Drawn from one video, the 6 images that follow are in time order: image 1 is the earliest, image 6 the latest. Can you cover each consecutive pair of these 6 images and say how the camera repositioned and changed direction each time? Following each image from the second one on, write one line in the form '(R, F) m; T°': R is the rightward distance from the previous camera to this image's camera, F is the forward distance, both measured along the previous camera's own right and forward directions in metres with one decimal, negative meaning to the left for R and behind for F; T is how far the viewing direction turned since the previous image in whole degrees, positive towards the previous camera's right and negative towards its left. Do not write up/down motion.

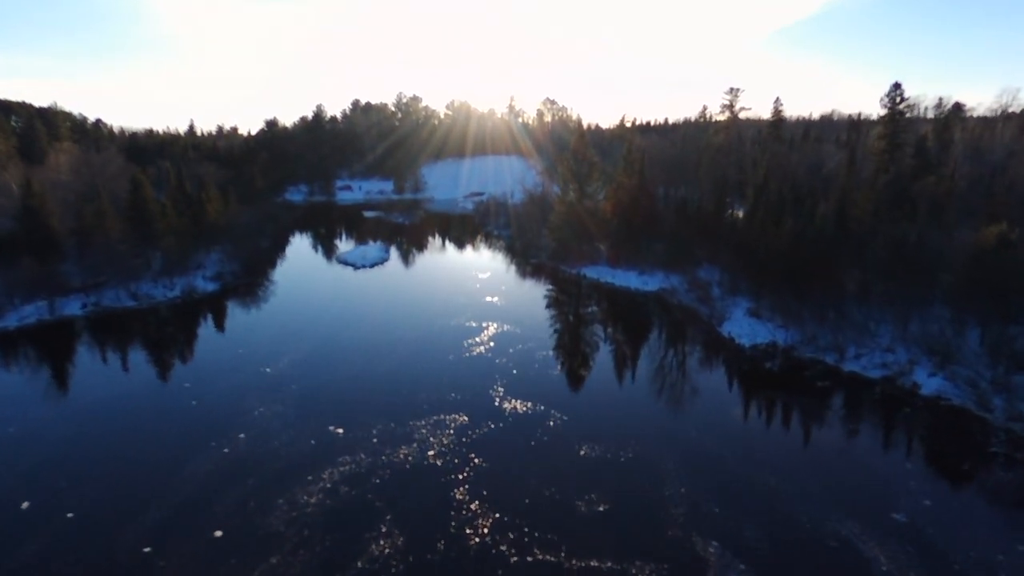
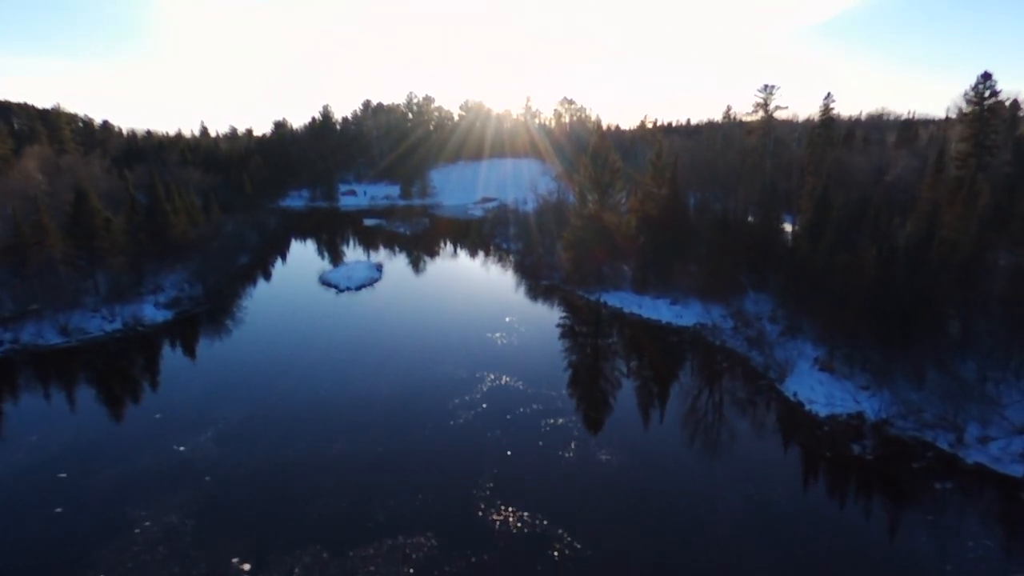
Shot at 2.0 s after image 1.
(+0.7, +6.8) m; -2°
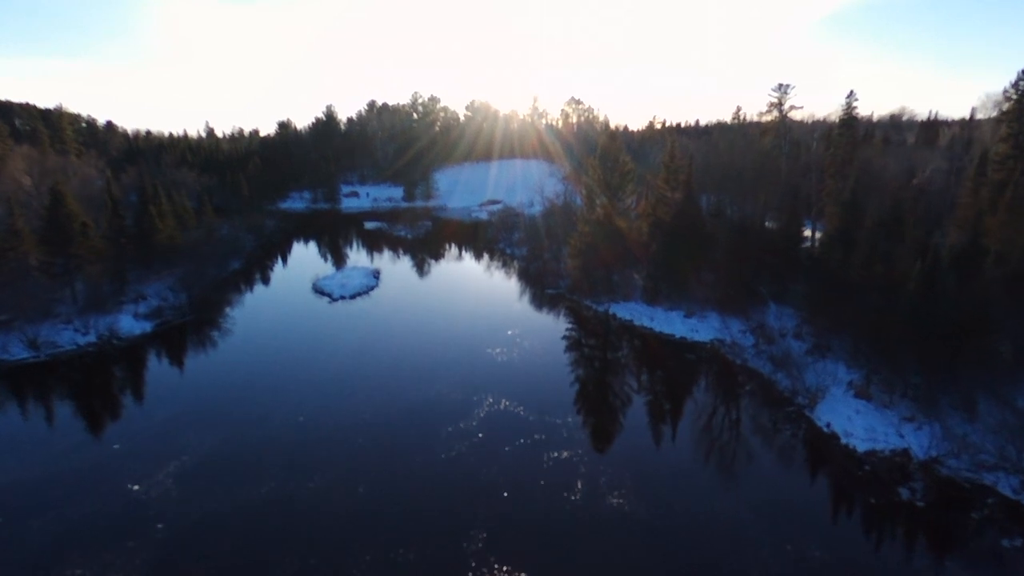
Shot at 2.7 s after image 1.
(+0.2, +2.4) m; -1°
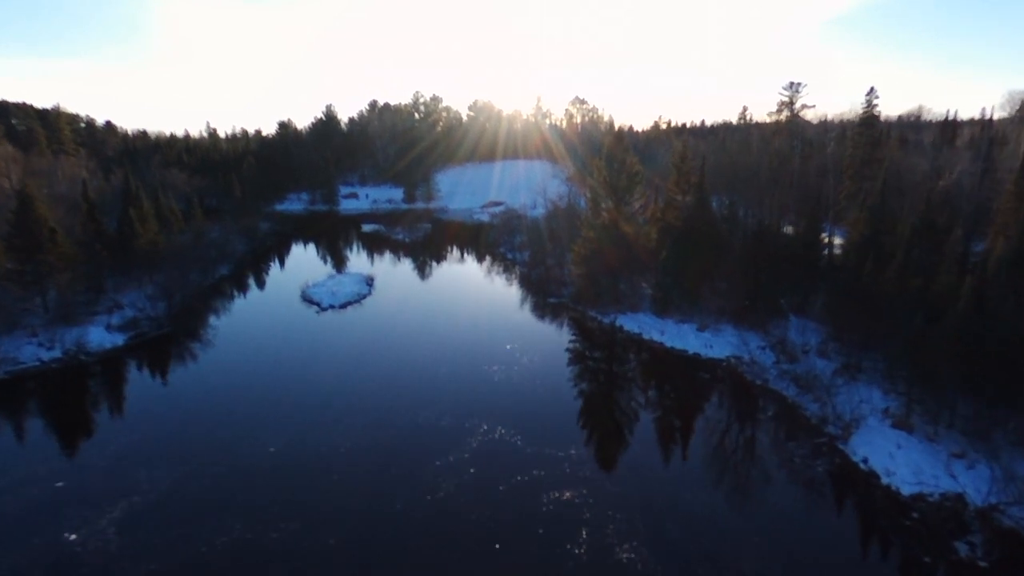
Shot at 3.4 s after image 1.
(+0.2, +2.3) m; 0°
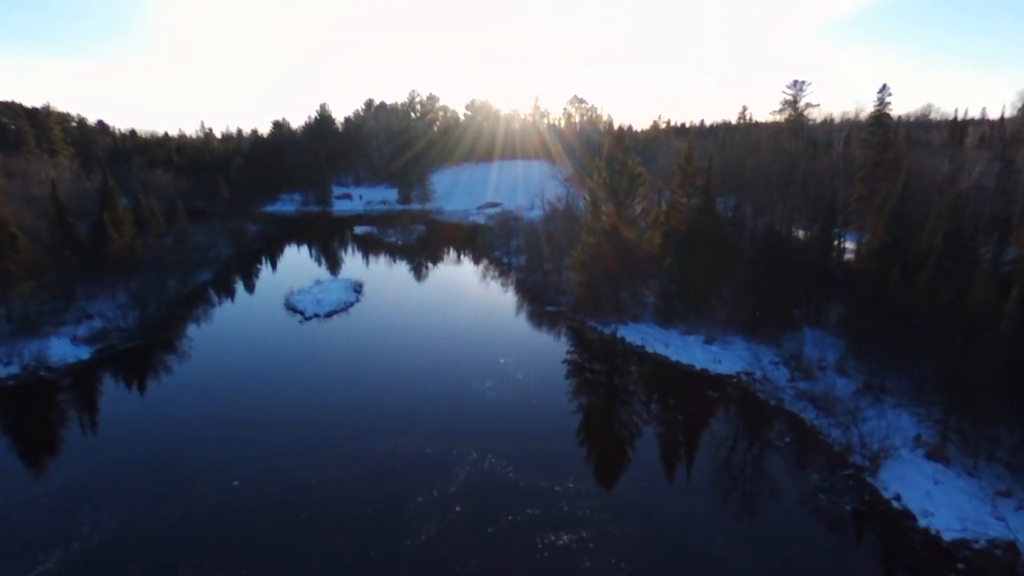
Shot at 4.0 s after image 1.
(+0.2, +2.0) m; 0°
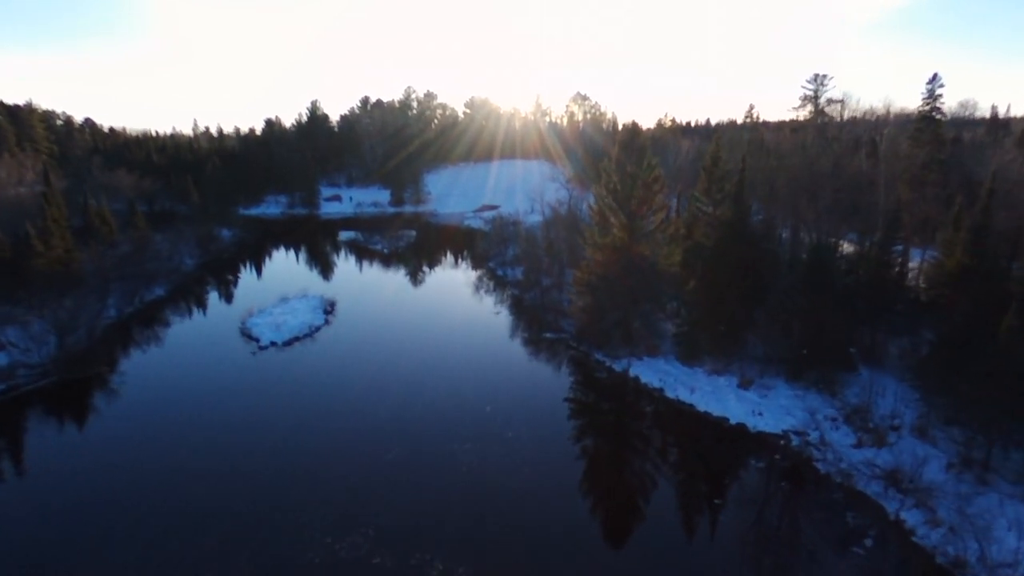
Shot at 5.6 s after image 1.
(+0.5, +5.3) m; 0°
